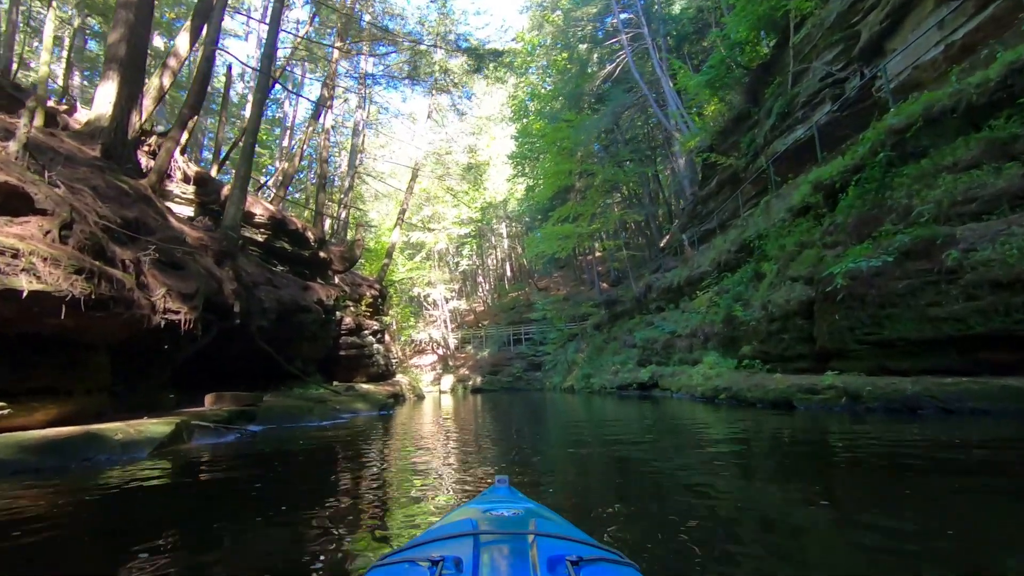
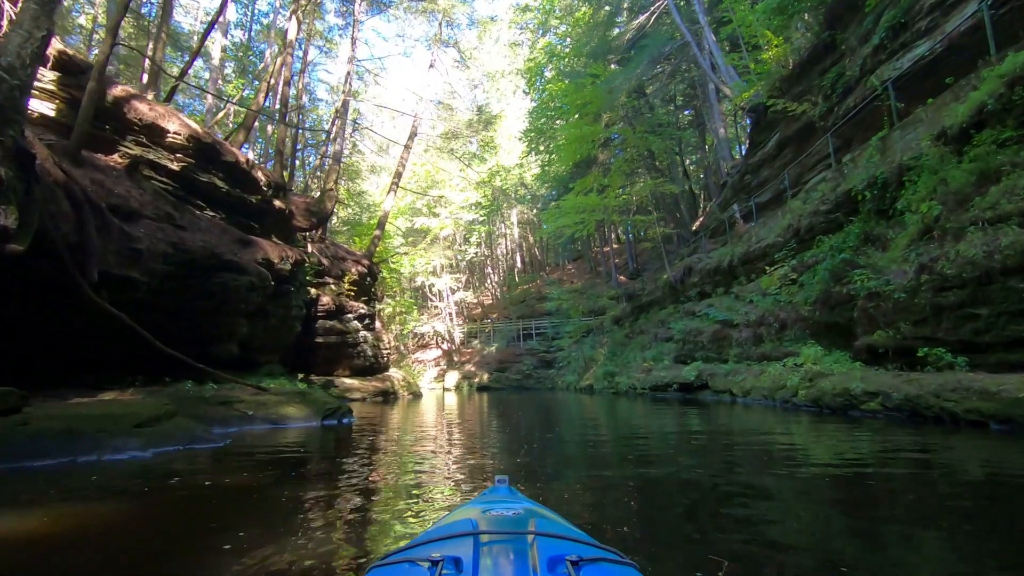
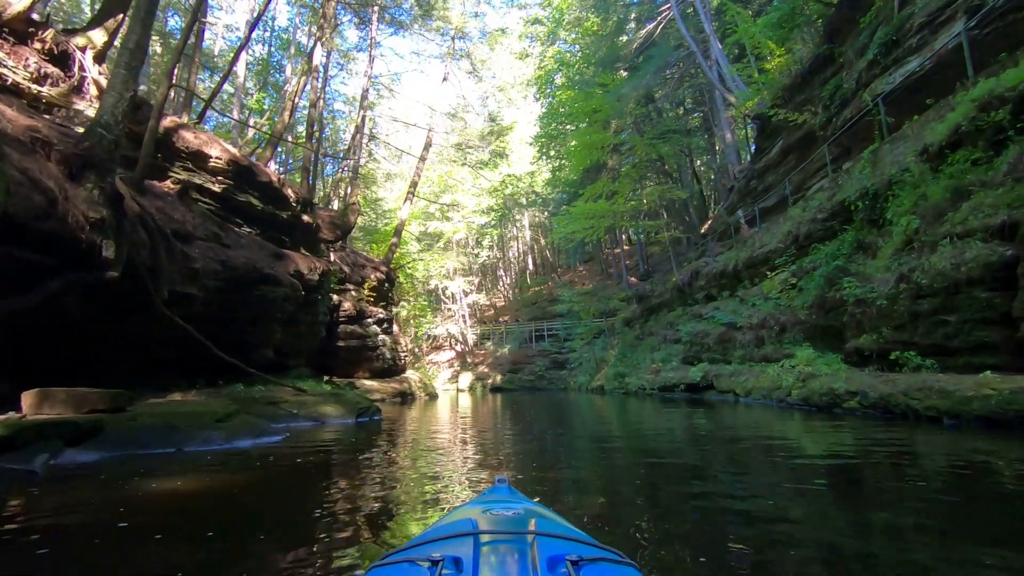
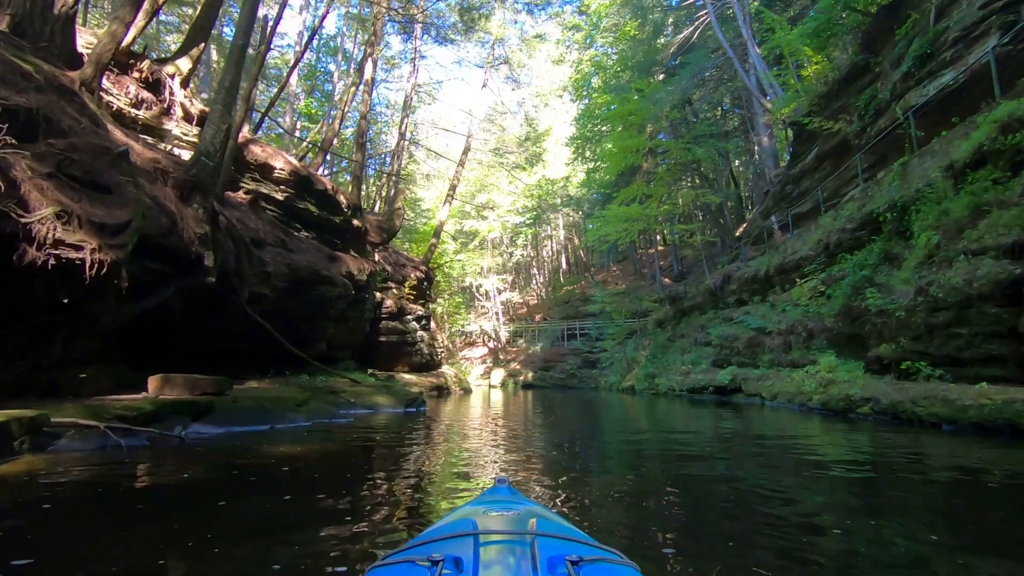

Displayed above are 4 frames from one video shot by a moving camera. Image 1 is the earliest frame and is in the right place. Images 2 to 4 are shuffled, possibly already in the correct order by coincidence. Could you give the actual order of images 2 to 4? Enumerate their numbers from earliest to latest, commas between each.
4, 3, 2
